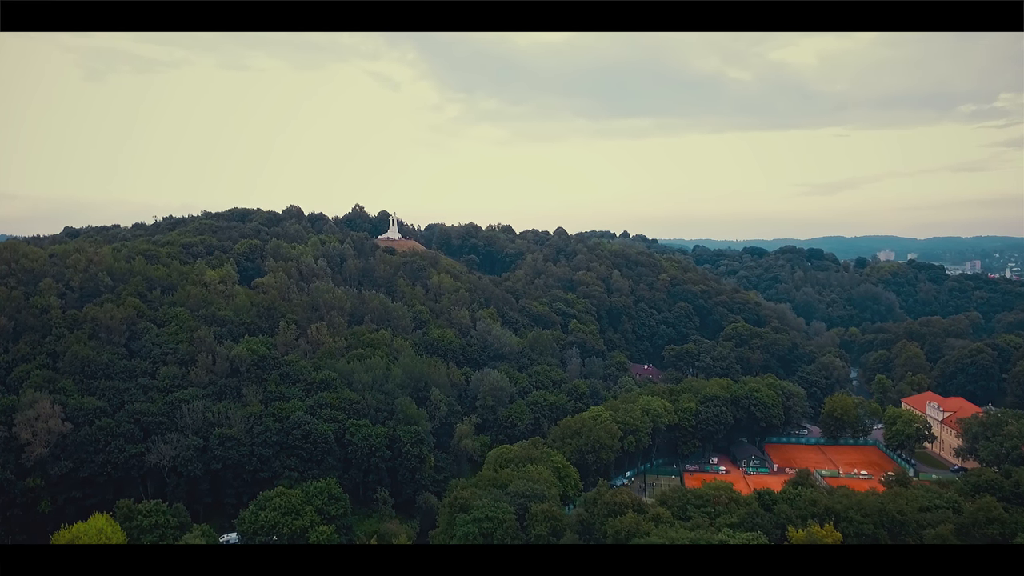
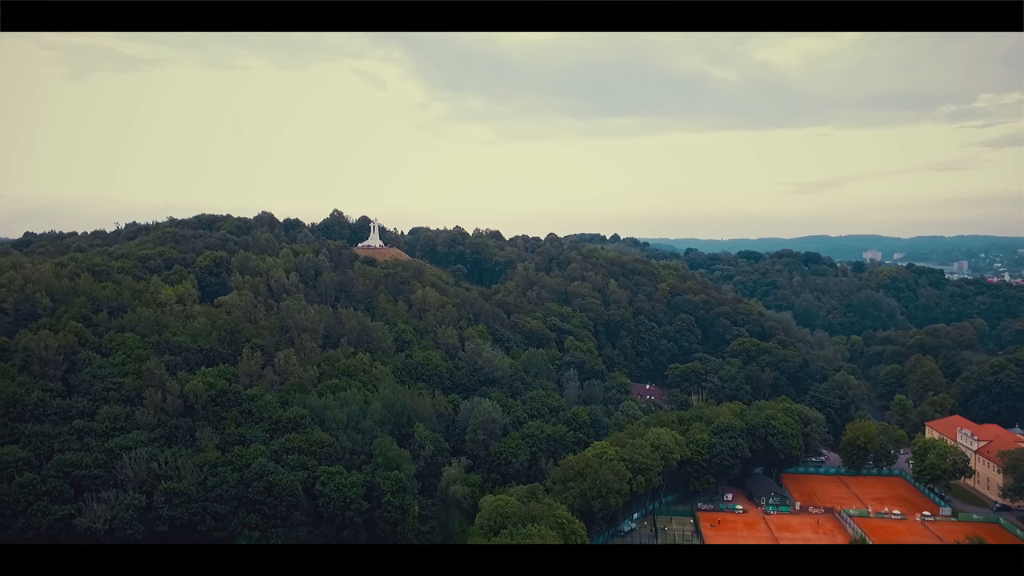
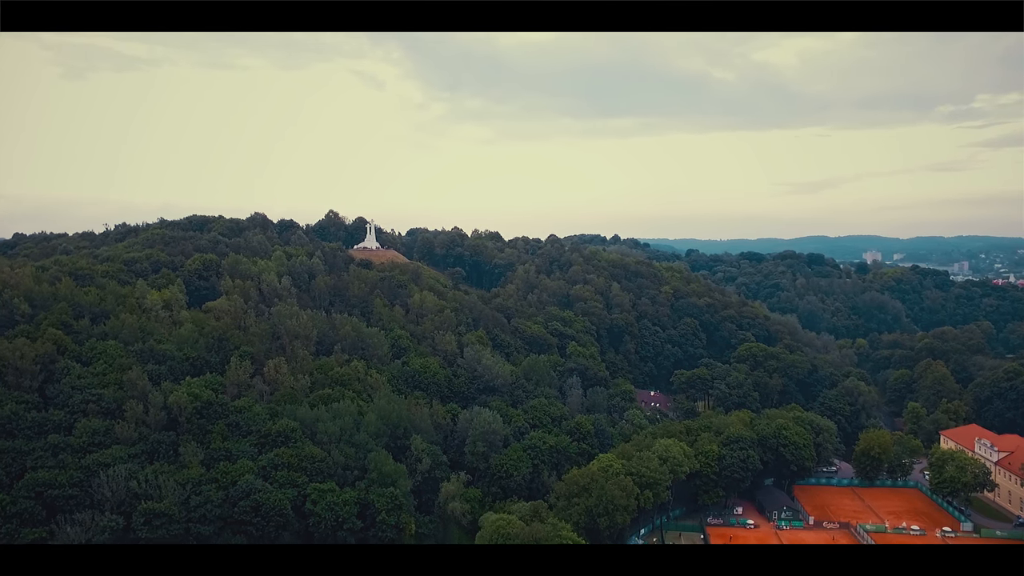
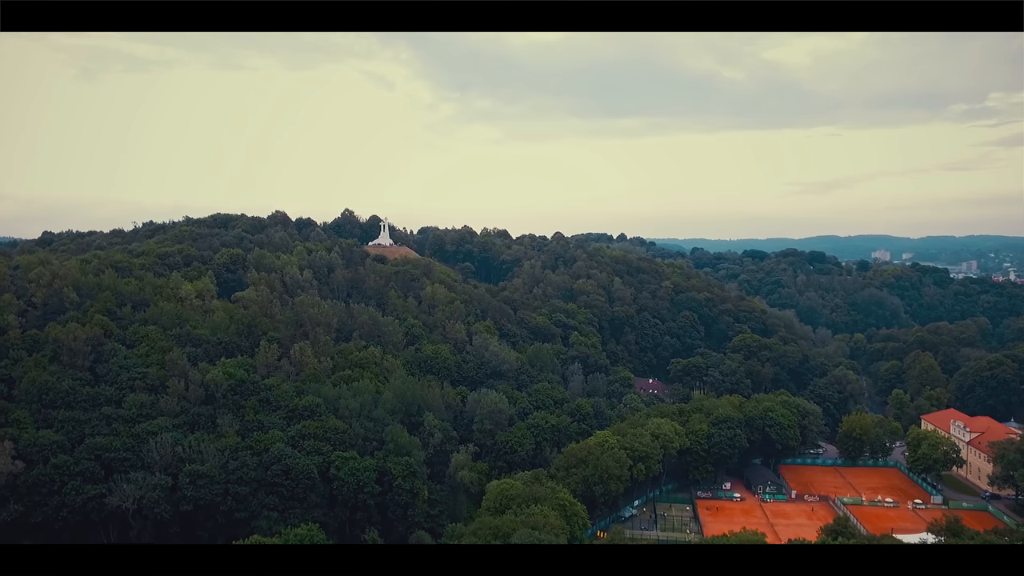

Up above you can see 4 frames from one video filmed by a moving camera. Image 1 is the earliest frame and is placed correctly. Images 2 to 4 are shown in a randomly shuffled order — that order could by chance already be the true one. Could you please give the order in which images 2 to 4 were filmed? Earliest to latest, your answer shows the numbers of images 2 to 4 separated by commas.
4, 2, 3
